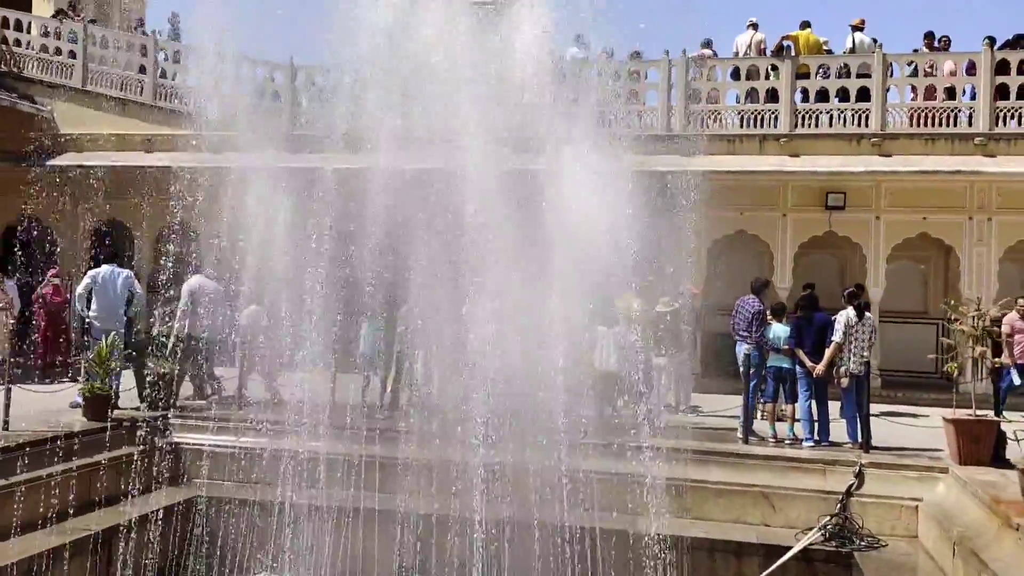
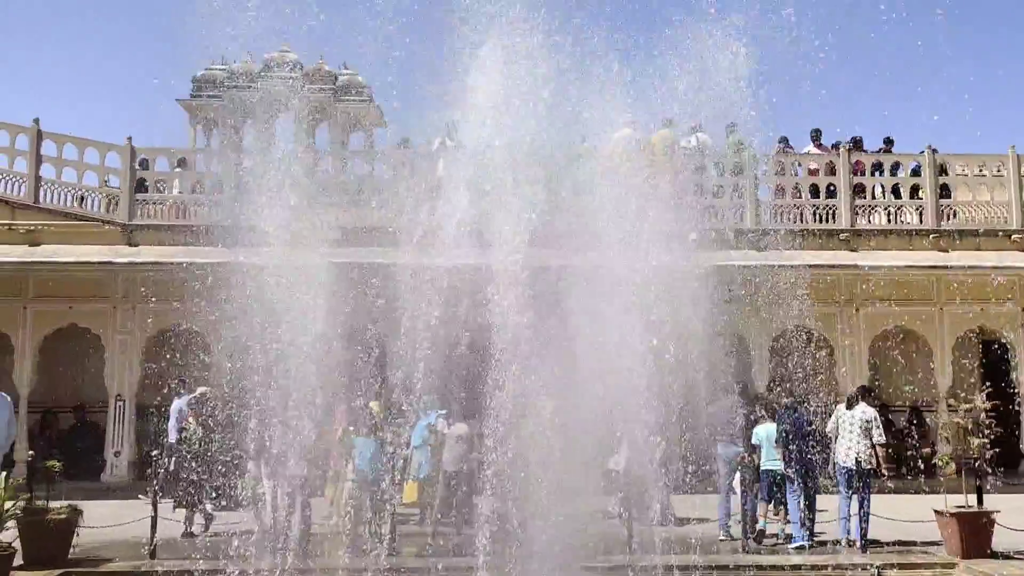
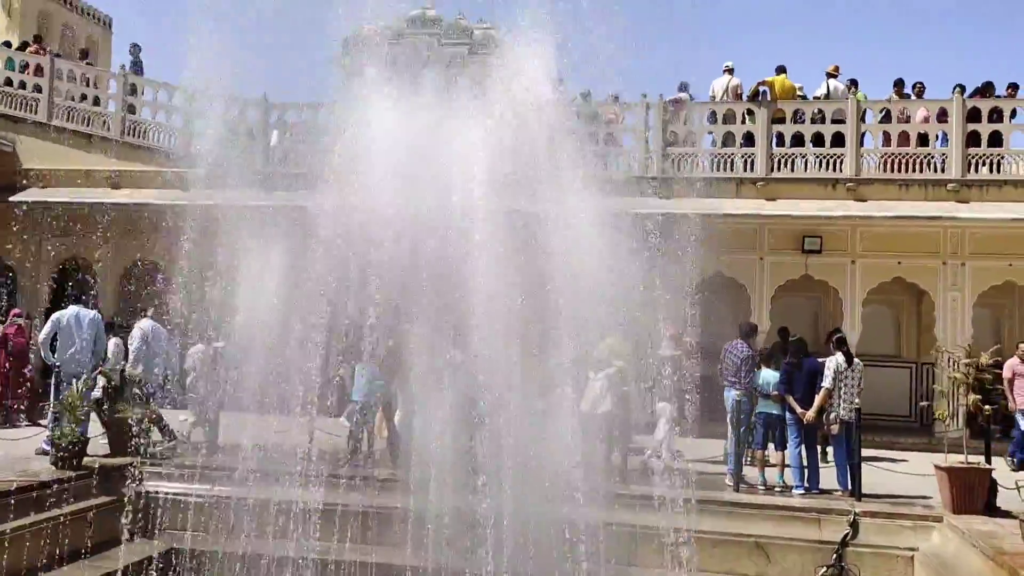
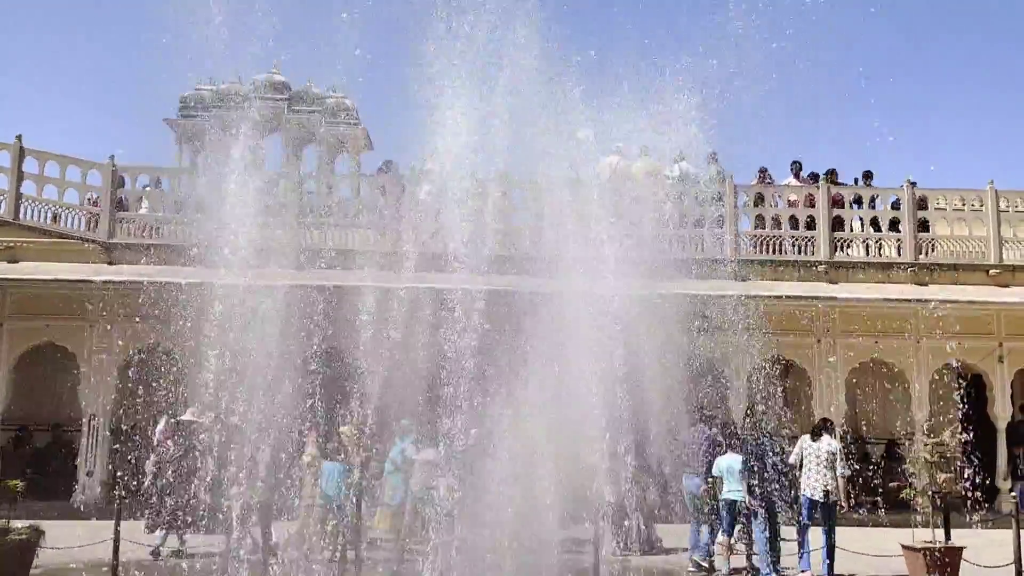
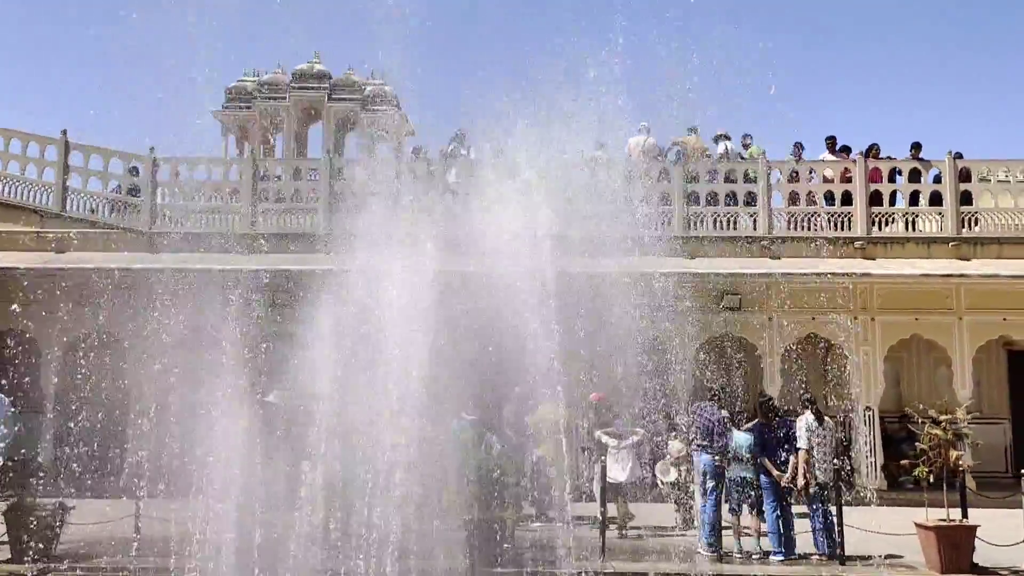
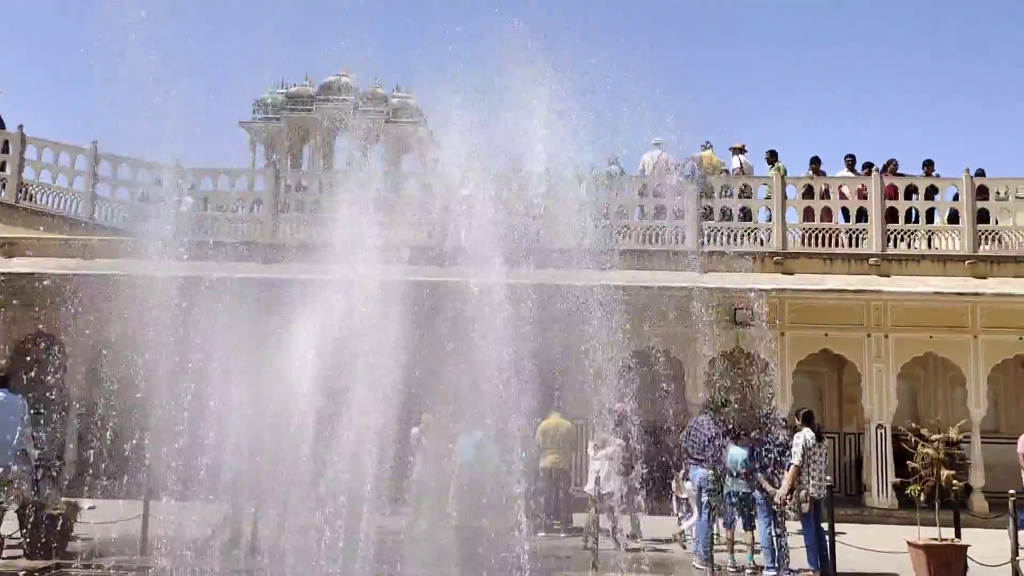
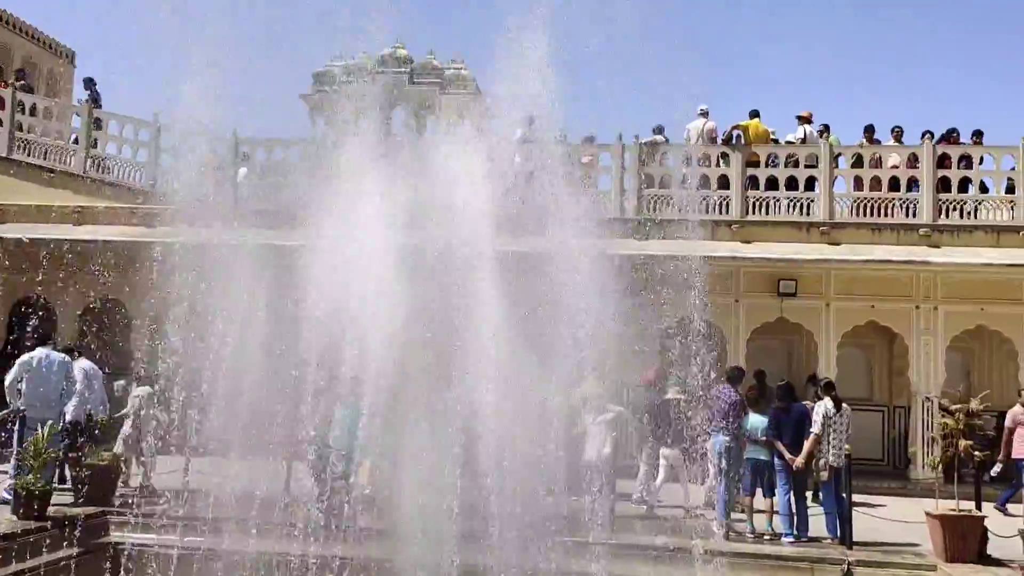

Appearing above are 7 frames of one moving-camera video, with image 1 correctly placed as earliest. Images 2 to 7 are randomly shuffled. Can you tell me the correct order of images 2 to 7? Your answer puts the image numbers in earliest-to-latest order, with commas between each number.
3, 7, 6, 5, 4, 2
